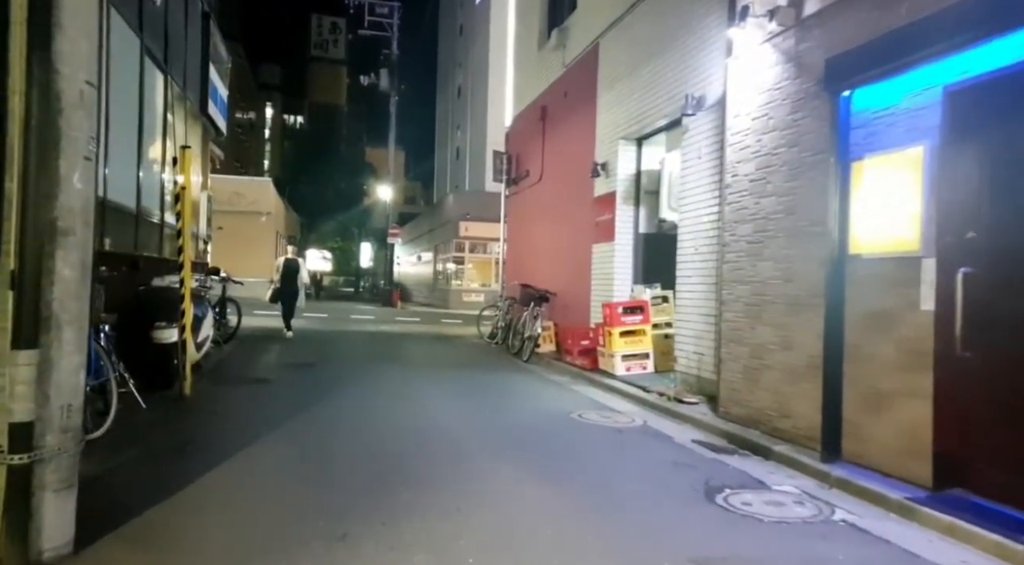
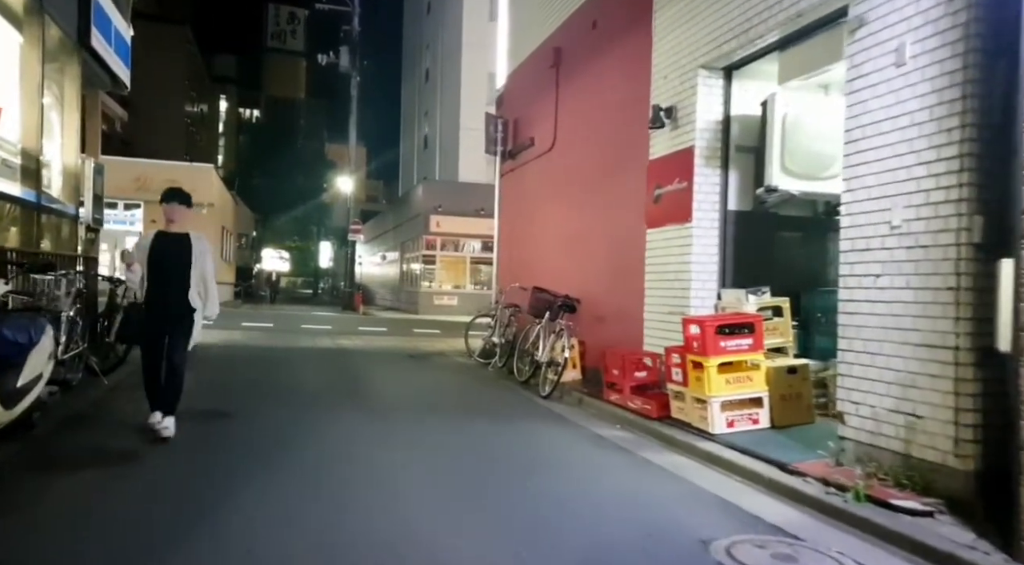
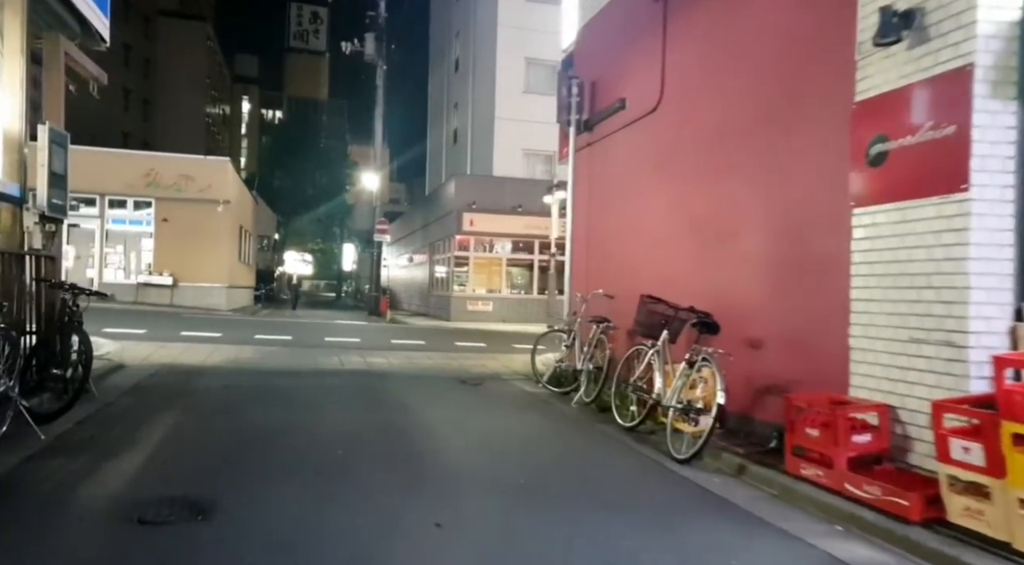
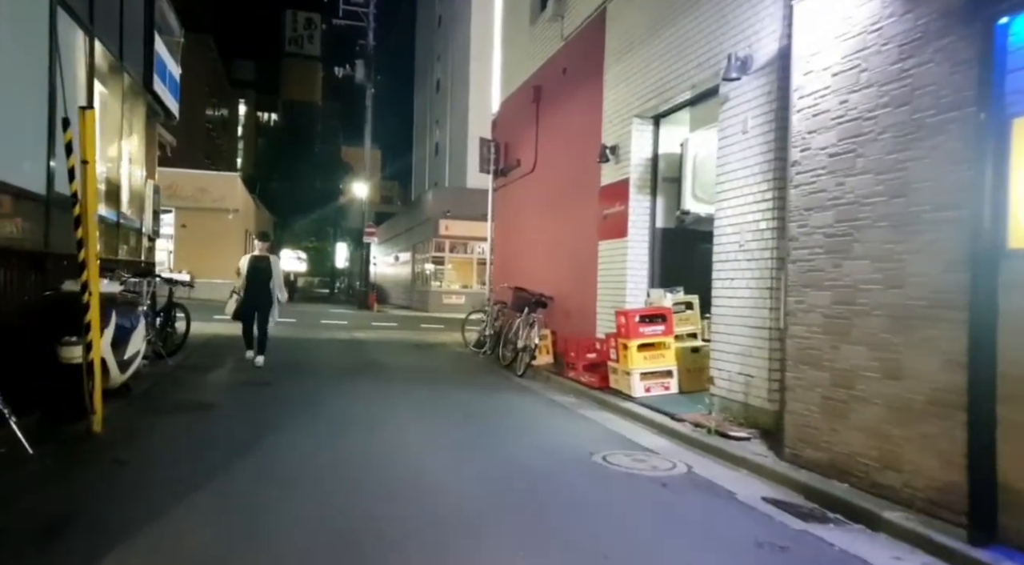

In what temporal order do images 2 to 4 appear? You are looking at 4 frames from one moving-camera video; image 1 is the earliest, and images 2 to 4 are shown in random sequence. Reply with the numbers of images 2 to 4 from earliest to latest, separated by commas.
4, 2, 3
